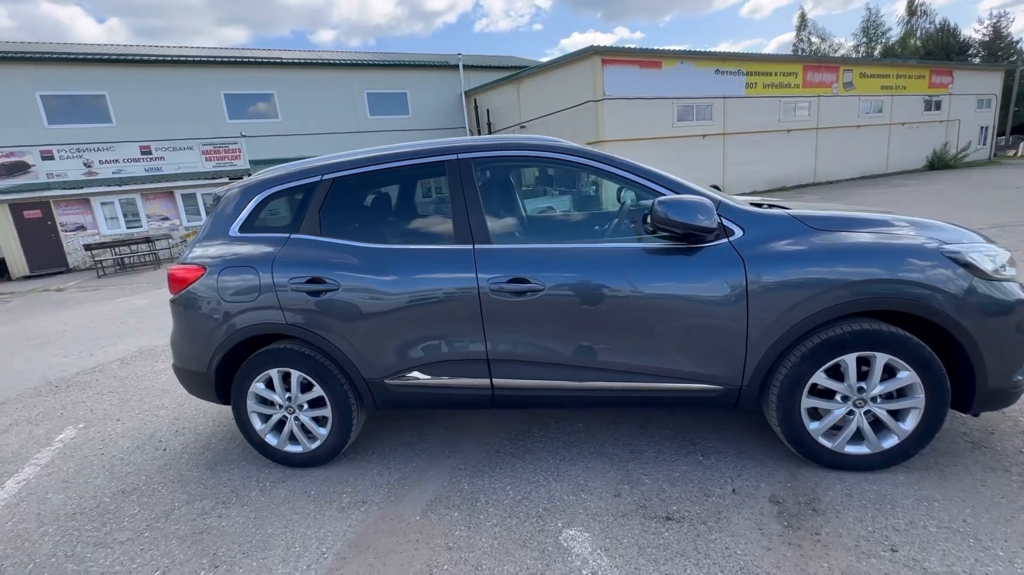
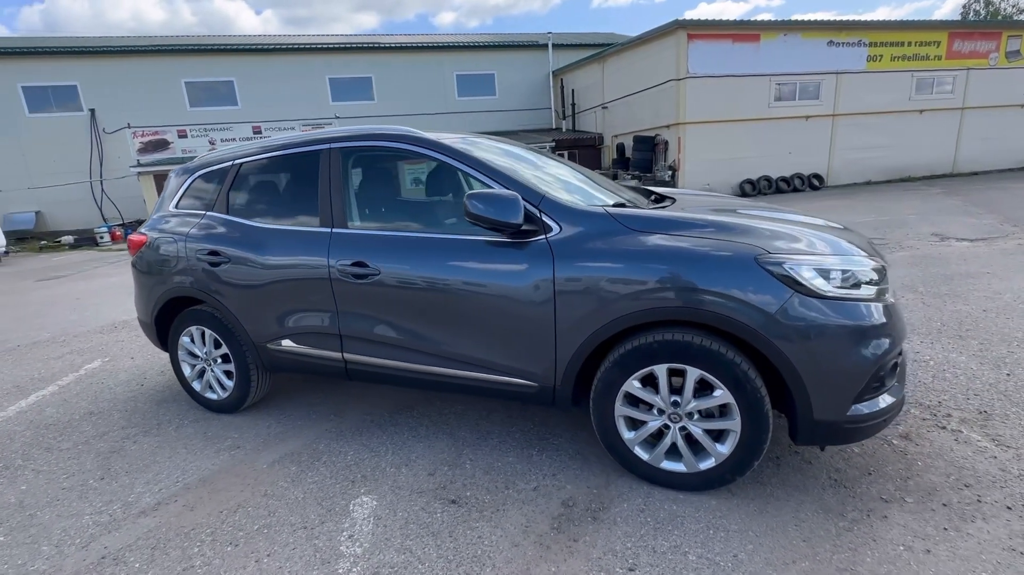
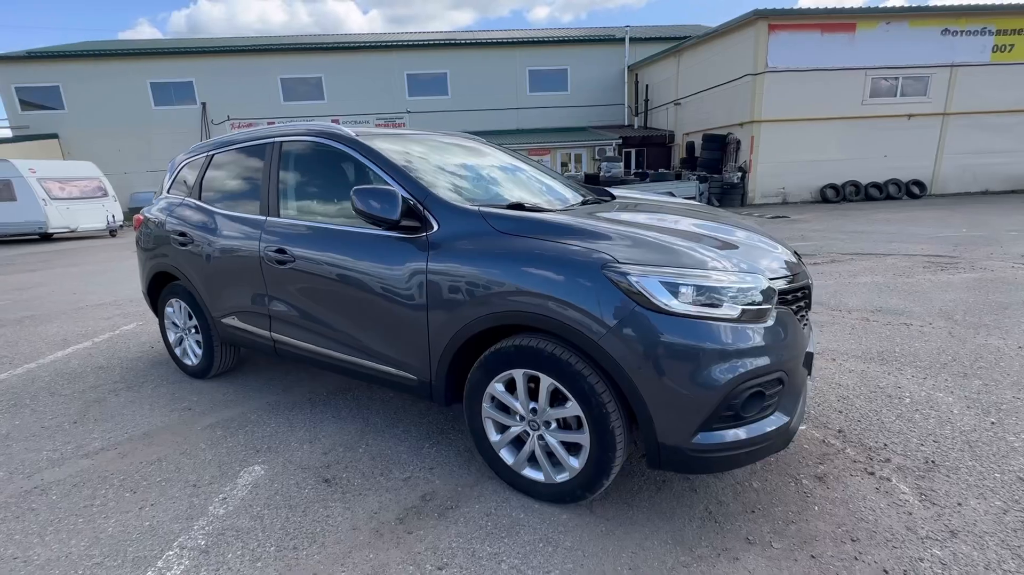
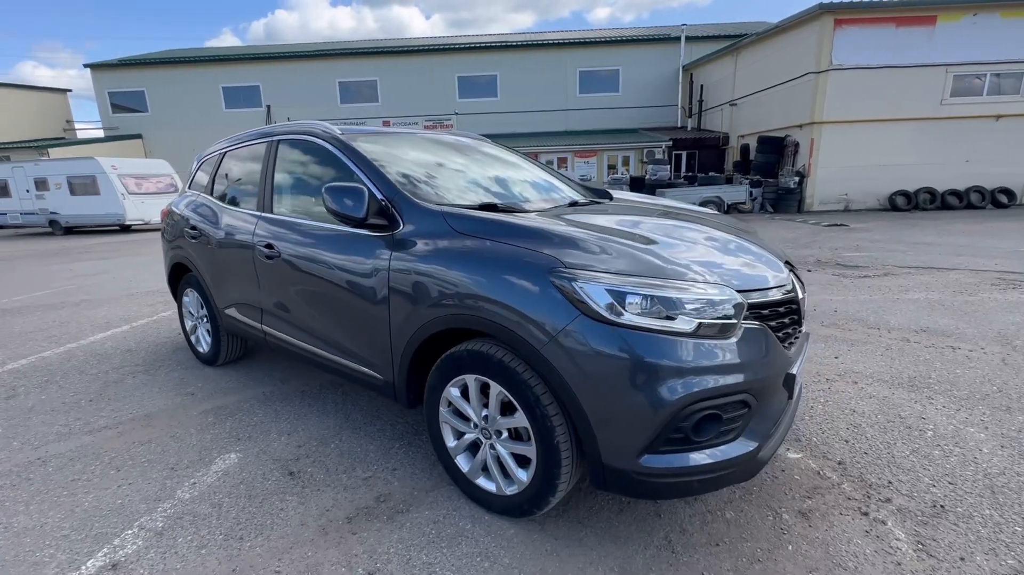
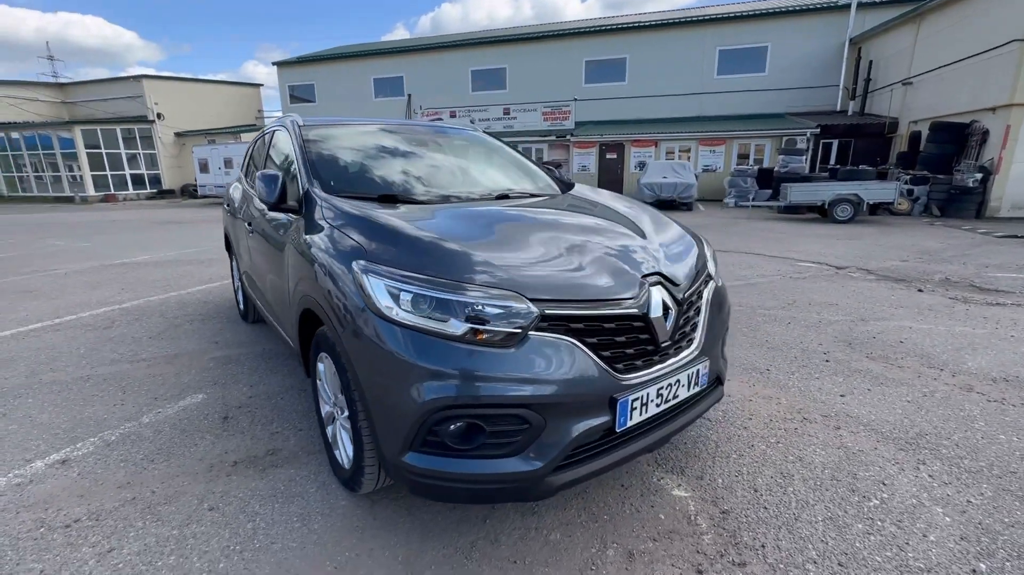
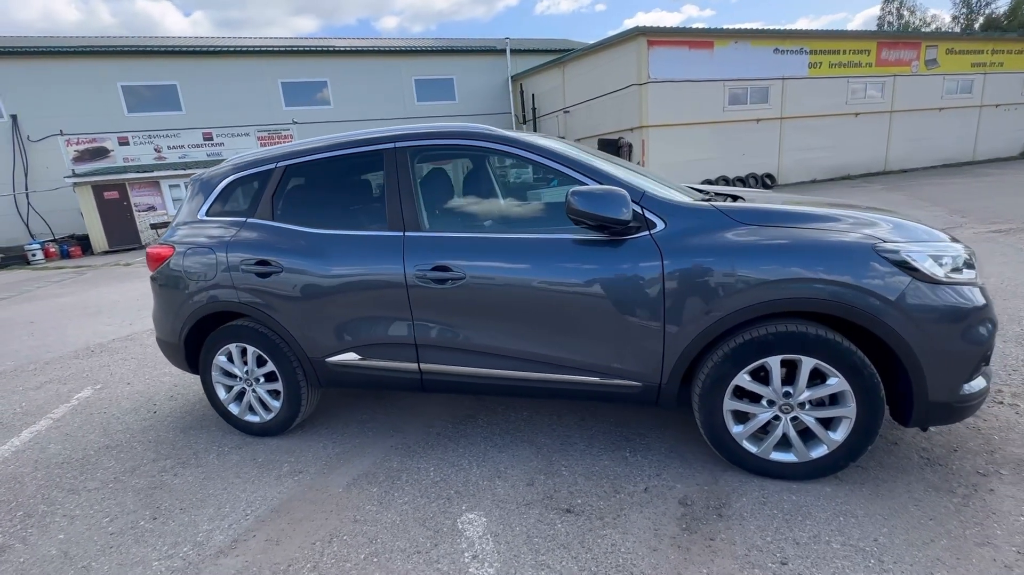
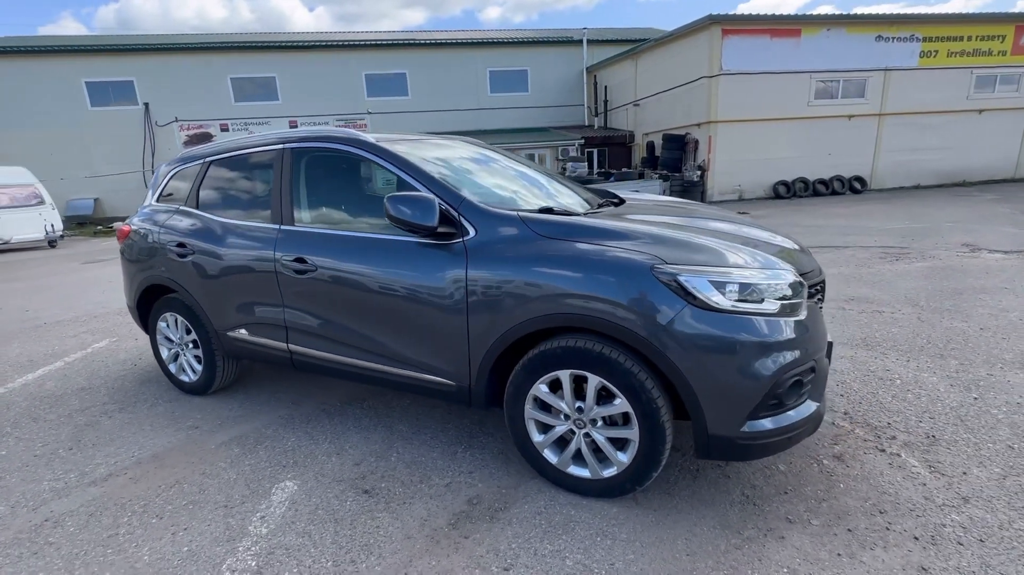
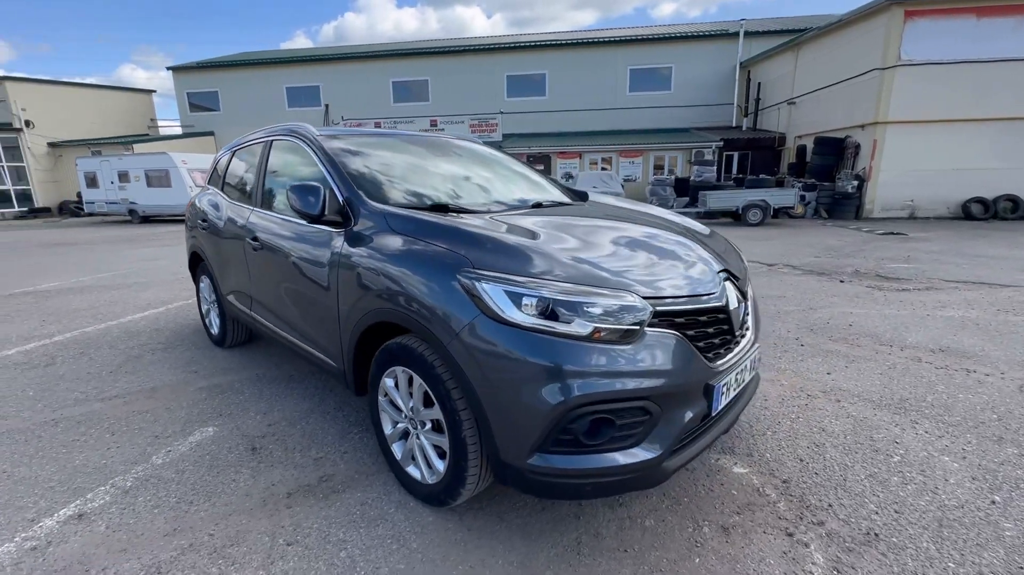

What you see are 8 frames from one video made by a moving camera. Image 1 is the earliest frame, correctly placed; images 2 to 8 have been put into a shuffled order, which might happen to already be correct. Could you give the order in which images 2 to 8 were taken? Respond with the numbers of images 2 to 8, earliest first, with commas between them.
6, 2, 7, 3, 4, 8, 5
